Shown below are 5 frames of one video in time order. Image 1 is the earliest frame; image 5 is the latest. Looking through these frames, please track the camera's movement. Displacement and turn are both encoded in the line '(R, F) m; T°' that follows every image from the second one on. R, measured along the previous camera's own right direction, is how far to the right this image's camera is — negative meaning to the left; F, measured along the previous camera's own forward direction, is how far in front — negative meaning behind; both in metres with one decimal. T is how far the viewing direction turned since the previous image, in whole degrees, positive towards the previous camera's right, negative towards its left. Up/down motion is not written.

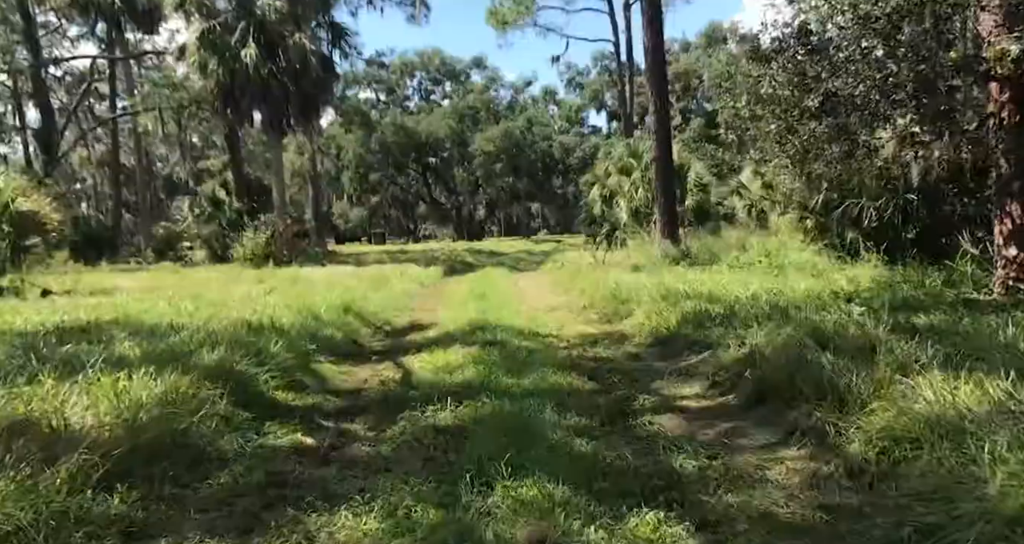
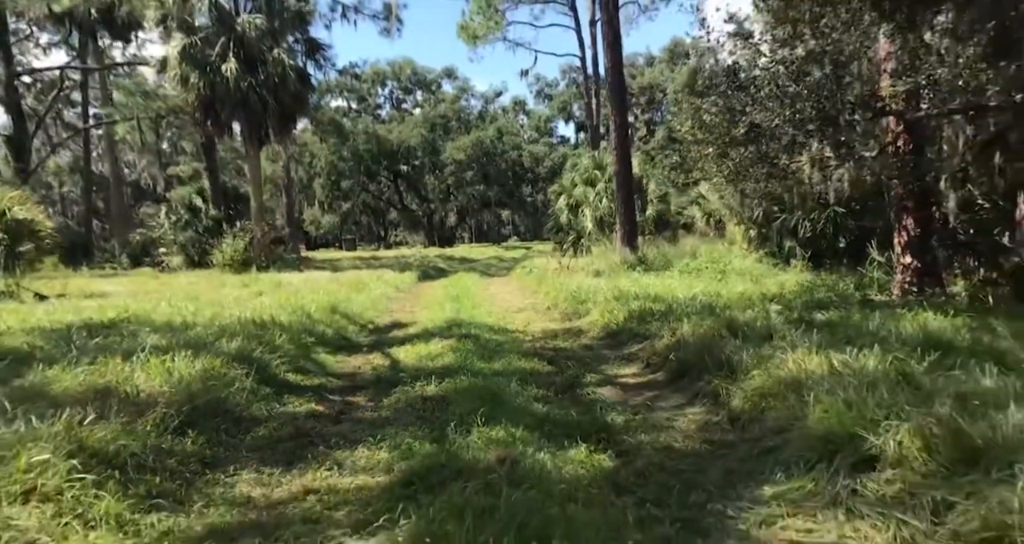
(0.0, -1.4) m; +2°
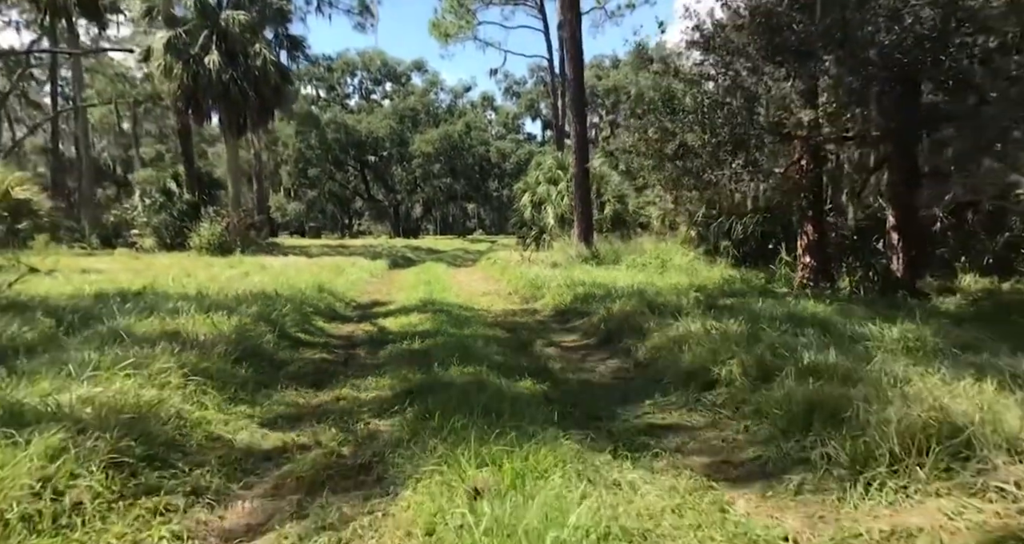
(-0.1, -2.1) m; +2°
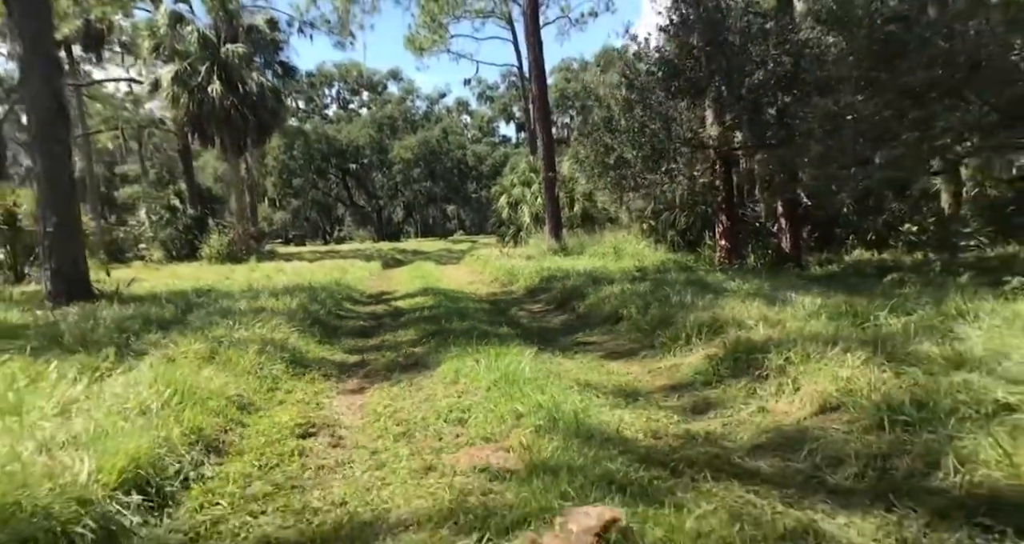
(0.0, -3.6) m; +1°
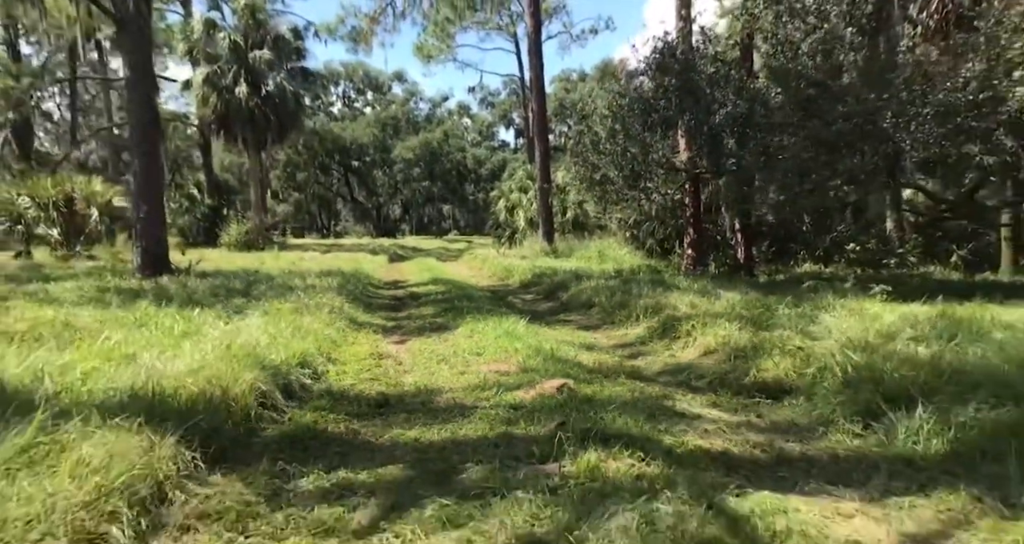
(-0.1, -2.9) m; +1°
